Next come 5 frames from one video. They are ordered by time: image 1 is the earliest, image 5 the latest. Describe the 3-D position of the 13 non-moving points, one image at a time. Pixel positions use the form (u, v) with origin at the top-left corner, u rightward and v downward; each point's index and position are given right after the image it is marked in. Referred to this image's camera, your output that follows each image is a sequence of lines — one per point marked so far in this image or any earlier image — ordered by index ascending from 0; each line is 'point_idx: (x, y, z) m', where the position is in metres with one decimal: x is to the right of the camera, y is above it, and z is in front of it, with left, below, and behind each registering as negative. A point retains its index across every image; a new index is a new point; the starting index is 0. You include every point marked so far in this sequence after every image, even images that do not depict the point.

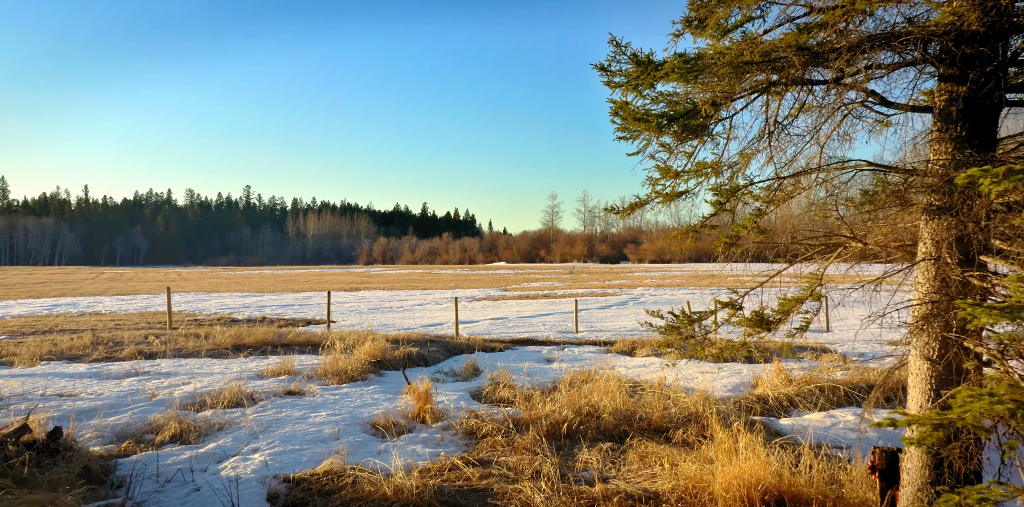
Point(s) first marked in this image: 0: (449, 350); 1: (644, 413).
0: (-1.1, -1.6, +9.3) m
1: (+1.3, -1.6, +5.5) m
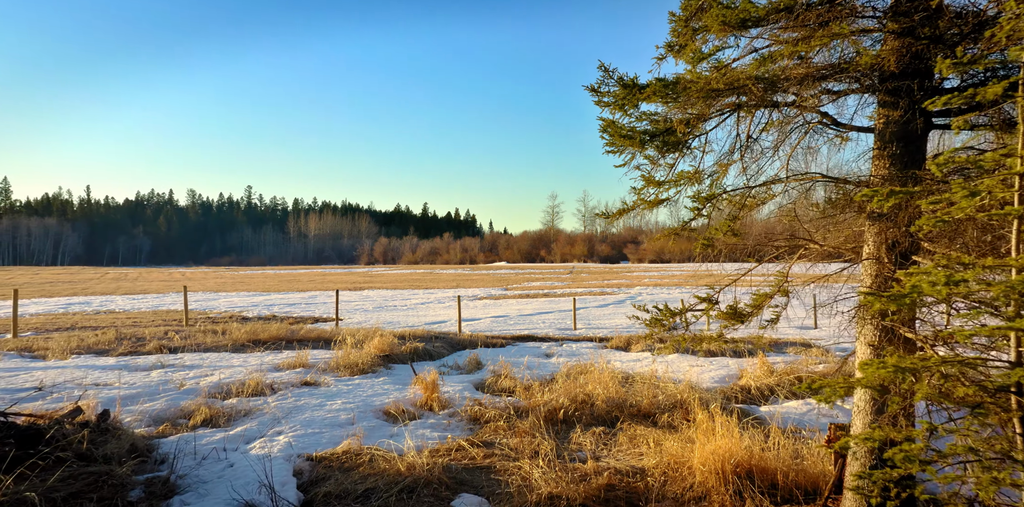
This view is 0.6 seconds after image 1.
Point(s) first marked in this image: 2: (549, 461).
0: (-1.1, -1.6, +9.8) m
1: (+1.3, -1.6, +6.0) m
2: (+0.3, -1.8, +4.8) m
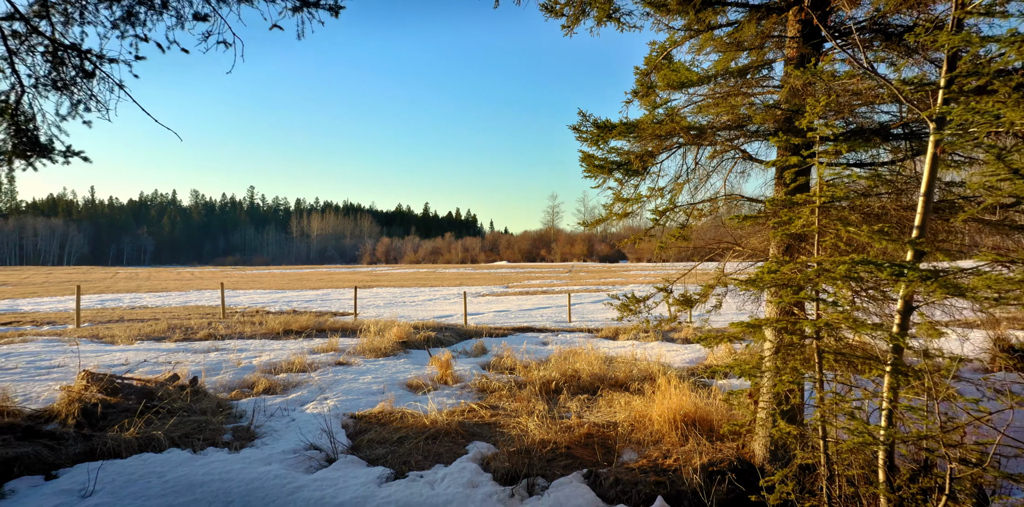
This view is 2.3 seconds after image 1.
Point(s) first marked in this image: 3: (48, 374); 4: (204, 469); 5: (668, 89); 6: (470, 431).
0: (-1.0, -1.6, +11.1) m
1: (+1.4, -1.6, +7.3) m
2: (+0.3, -1.8, +6.1) m
3: (-5.4, -1.4, +6.4) m
4: (-2.7, -1.9, +4.8) m
5: (+1.4, +1.5, +5.1) m
6: (-0.5, -1.9, +6.0) m
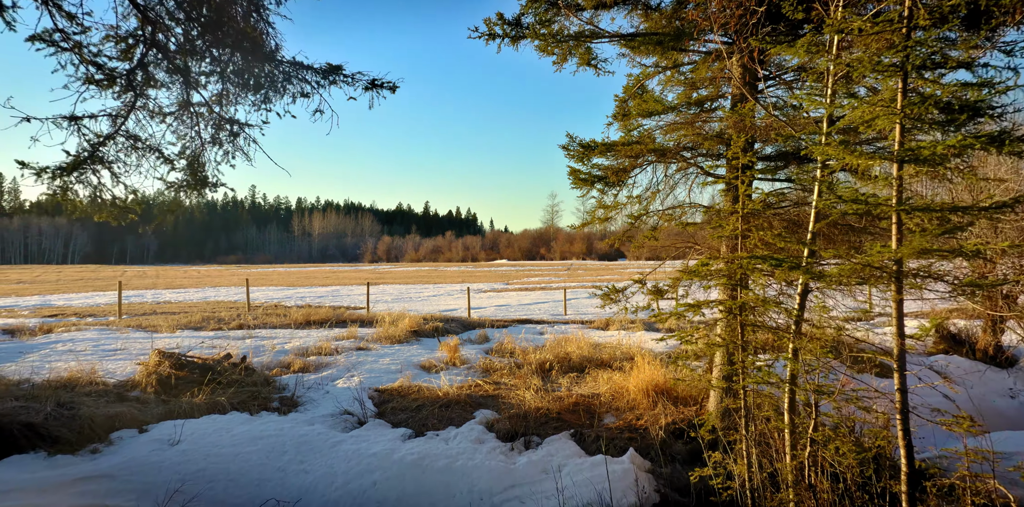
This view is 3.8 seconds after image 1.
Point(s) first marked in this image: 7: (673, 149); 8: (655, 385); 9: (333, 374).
0: (-1.0, -1.6, +12.2) m
1: (+1.3, -1.6, +8.4) m
2: (+0.3, -1.8, +7.2) m
3: (-5.4, -1.4, +7.6) m
4: (-2.7, -1.9, +5.9) m
5: (+1.4, +1.5, +6.2) m
6: (-0.5, -1.9, +7.1) m
7: (+1.7, +1.1, +6.0) m
8: (+1.7, -1.6, +6.6) m
9: (-2.5, -1.7, +7.7) m
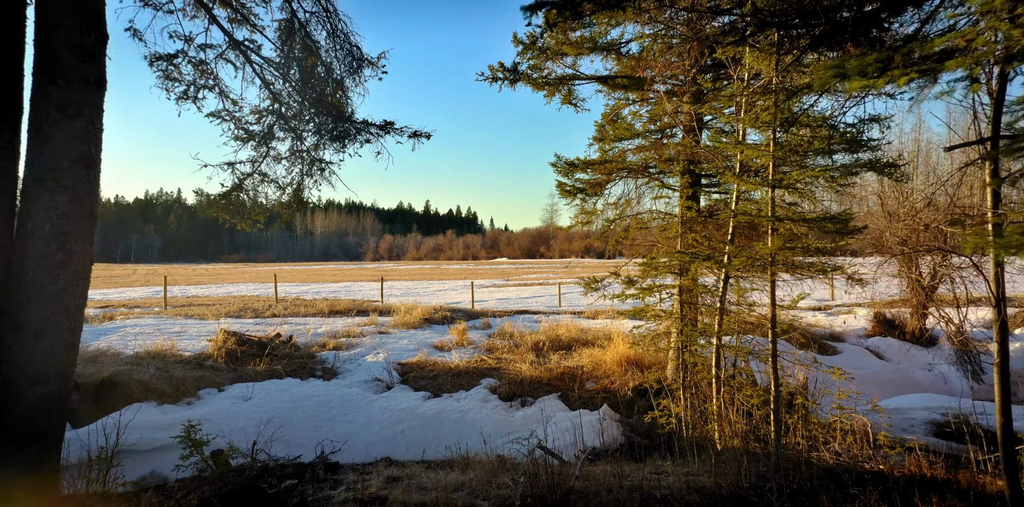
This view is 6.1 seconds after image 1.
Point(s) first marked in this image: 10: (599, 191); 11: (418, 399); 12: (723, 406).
0: (-1.1, -1.5, +13.7) m
1: (+1.3, -1.5, +9.9) m
2: (+0.3, -1.7, +8.7) m
3: (-5.5, -1.4, +9.1) m
4: (-2.7, -1.8, +7.4) m
5: (+1.4, +1.6, +7.7) m
6: (-0.5, -1.9, +8.6) m
7: (+1.7, +1.2, +7.5) m
8: (+1.7, -1.5, +8.2) m
9: (-2.5, -1.7, +9.2) m
10: (+1.3, +0.9, +7.9) m
11: (-1.3, -2.0, +7.5) m
12: (+2.2, -1.6, +5.7) m
